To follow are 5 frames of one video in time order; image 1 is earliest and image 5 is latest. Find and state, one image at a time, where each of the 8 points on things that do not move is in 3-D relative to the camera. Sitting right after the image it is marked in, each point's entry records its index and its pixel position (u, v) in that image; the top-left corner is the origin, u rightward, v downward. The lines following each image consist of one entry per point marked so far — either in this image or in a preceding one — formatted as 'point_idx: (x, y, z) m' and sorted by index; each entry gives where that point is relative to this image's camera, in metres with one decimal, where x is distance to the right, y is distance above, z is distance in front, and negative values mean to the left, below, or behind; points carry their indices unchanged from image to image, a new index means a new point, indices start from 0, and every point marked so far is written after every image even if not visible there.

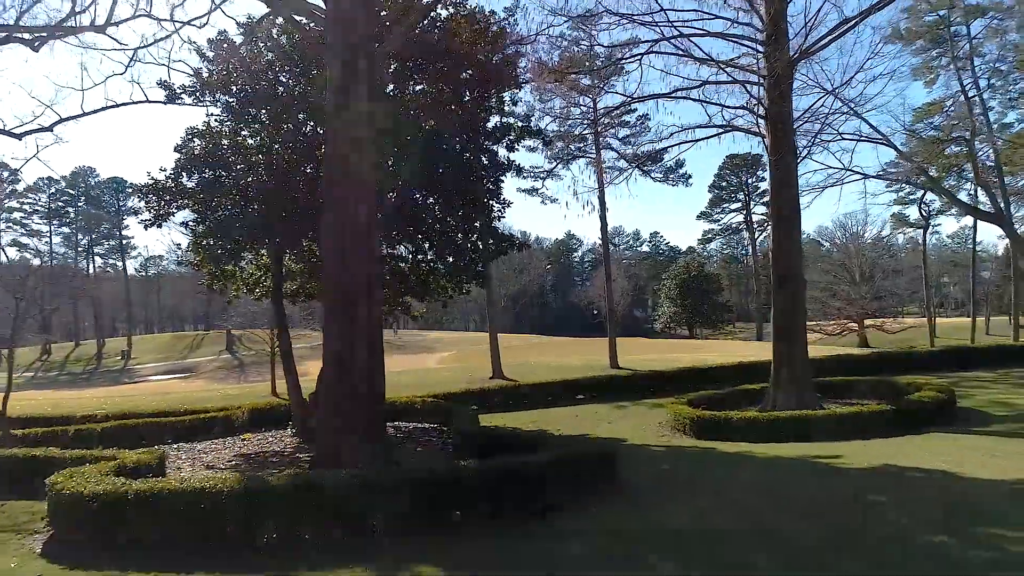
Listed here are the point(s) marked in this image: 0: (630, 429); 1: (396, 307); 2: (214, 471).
0: (+1.8, -2.2, +10.3) m
1: (-2.5, -0.4, +14.6) m
2: (-3.7, -2.2, +8.2) m
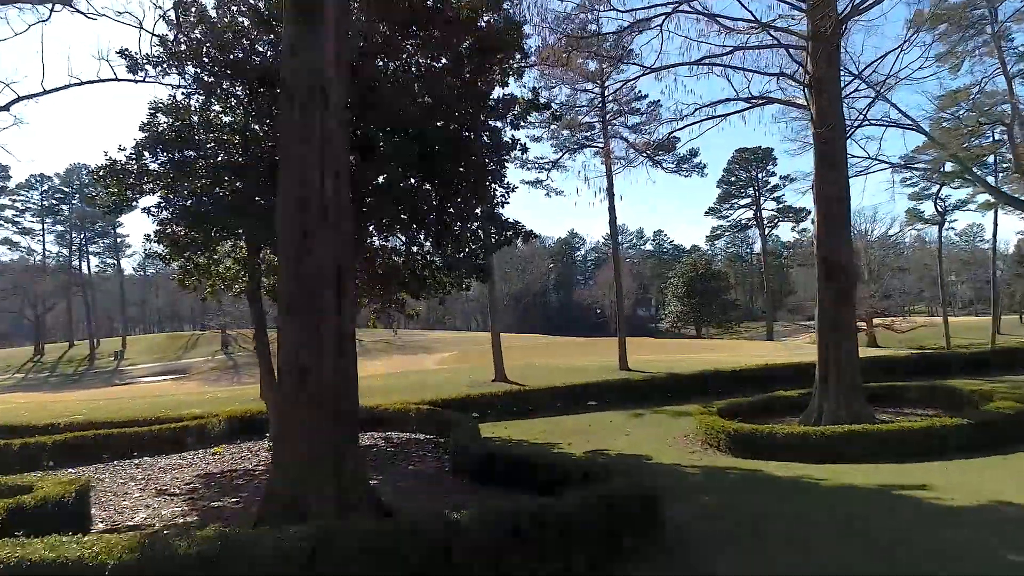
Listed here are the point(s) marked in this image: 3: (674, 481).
0: (+1.9, -2.1, +9.0) m
1: (-2.4, -0.3, +13.3) m
2: (-3.6, -2.2, +7.0) m
3: (+1.5, -1.8, +6.4) m
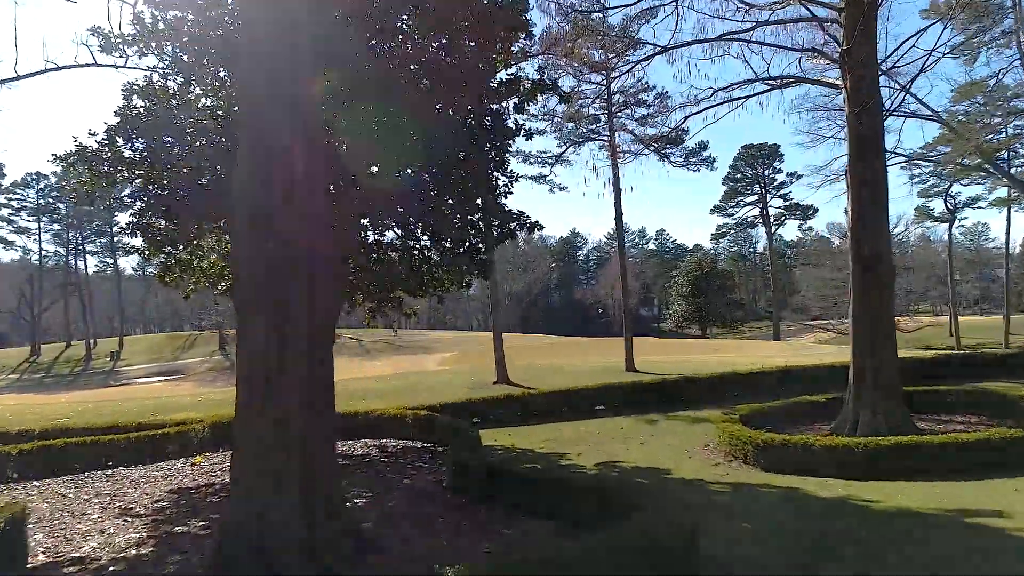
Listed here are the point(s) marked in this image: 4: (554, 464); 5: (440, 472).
0: (+2.0, -2.0, +8.2) m
1: (-2.4, -0.3, +12.6) m
2: (-3.6, -2.1, +6.2) m
3: (+1.6, -1.8, +5.6) m
4: (+0.5, -2.1, +8.0) m
5: (-0.8, -2.1, +7.6) m
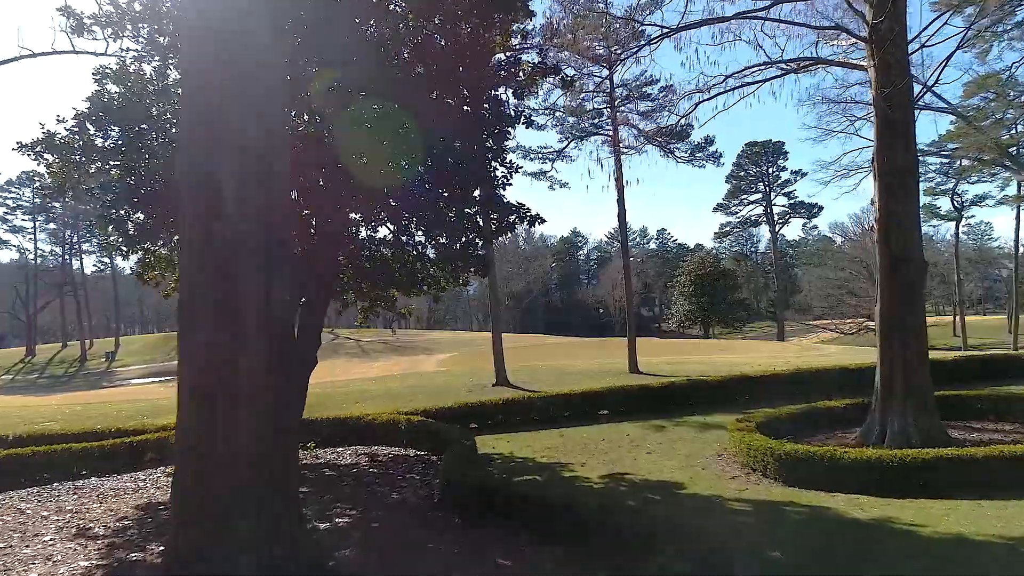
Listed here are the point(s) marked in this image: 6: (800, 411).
0: (+2.0, -2.0, +7.6) m
1: (-2.4, -0.3, +12.0) m
2: (-3.6, -2.1, +5.6) m
3: (+1.6, -1.8, +5.0) m
4: (+0.5, -2.1, +7.4) m
5: (-0.8, -2.1, +7.0) m
6: (+3.8, -1.6, +8.7) m
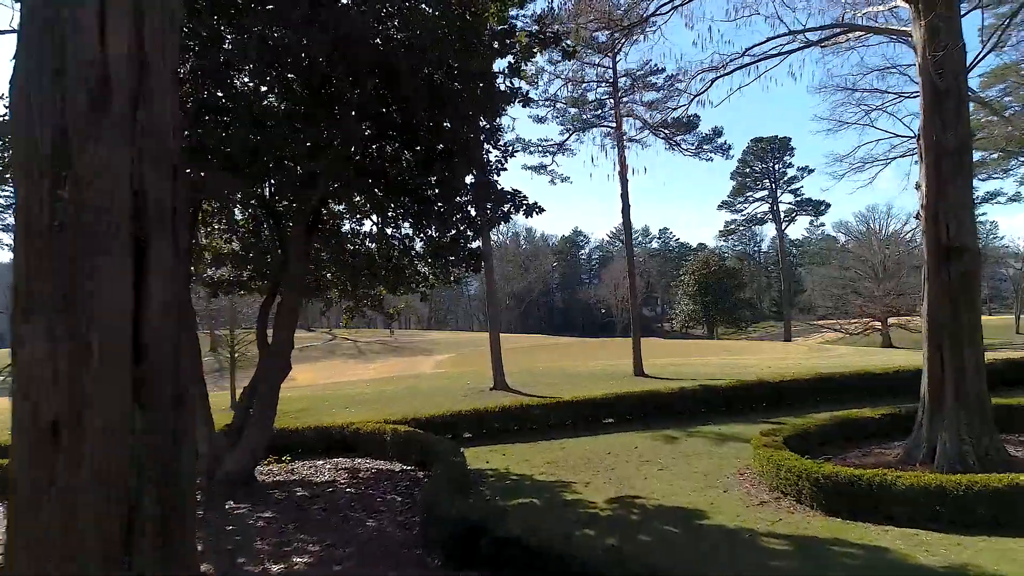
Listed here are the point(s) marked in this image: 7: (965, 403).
0: (+1.9, -2.0, +6.7) m
1: (-2.4, -0.2, +11.1) m
2: (-3.6, -2.1, +4.7) m
3: (+1.5, -1.7, +4.1) m
4: (+0.4, -2.1, +6.5) m
5: (-0.9, -2.0, +6.1) m
6: (+3.7, -1.6, +7.8) m
7: (+4.6, -1.2, +6.7) m
